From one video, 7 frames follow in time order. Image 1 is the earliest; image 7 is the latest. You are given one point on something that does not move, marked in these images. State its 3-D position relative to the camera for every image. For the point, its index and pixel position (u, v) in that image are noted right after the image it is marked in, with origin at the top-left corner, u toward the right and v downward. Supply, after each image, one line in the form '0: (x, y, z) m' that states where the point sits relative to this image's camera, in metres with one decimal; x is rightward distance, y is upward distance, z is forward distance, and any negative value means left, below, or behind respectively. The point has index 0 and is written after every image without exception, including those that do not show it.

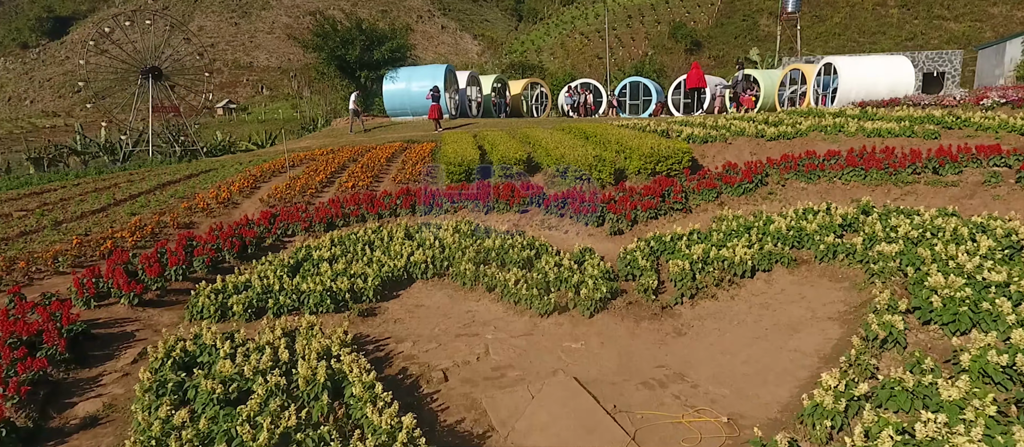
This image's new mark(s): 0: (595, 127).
0: (+2.5, +2.9, +17.6) m
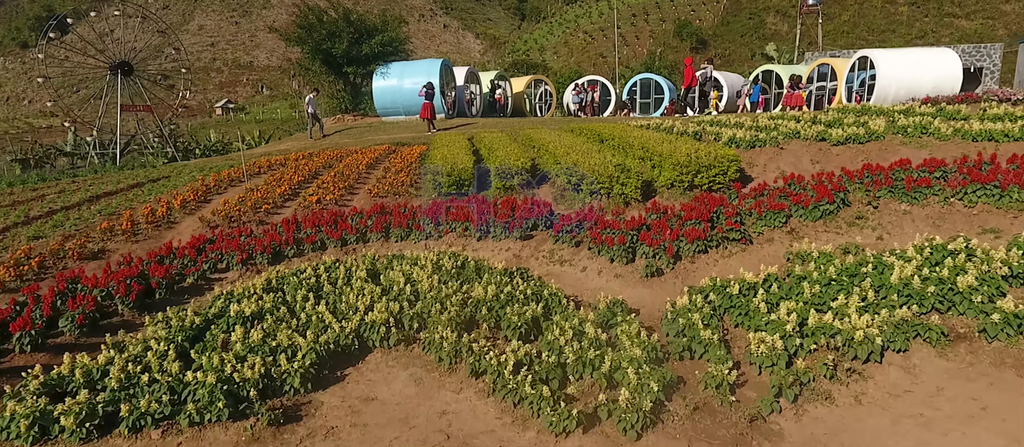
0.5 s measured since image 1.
0: (+2.6, +2.4, +15.0) m
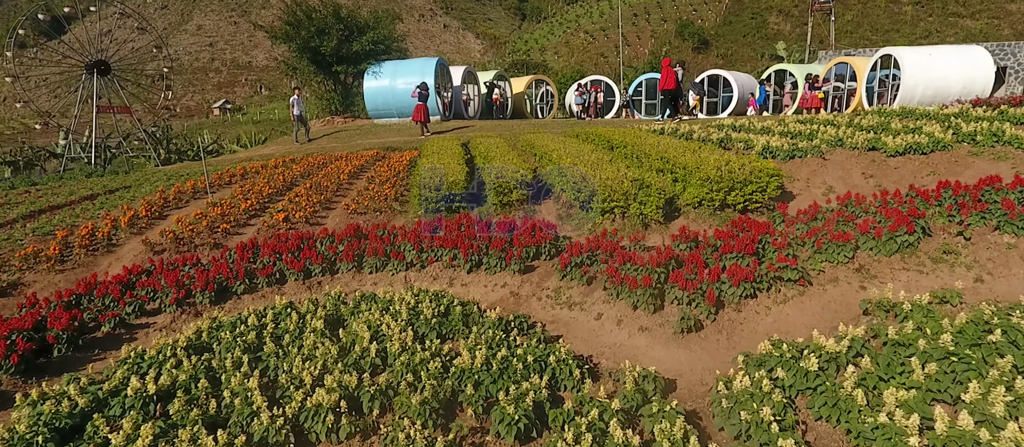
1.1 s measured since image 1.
0: (+2.5, +2.1, +13.4) m
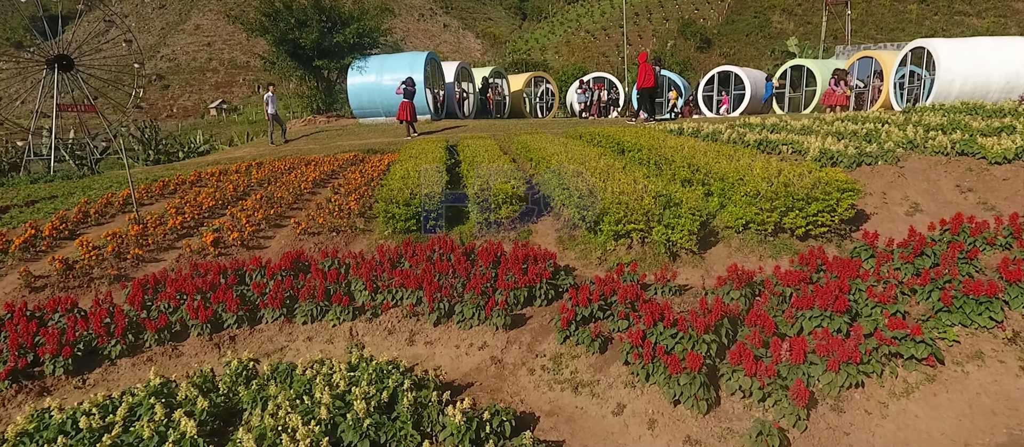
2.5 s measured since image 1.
0: (+2.4, +1.7, +11.3) m
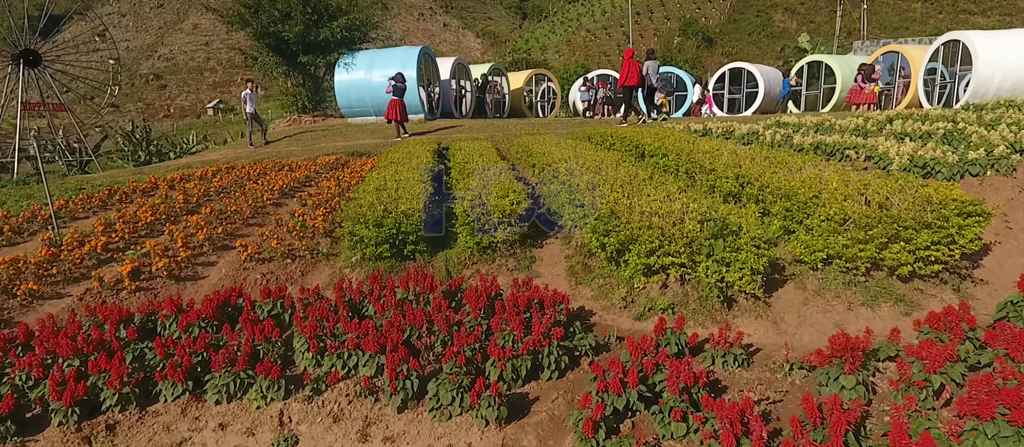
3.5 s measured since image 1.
0: (+2.4, +1.5, +9.6) m
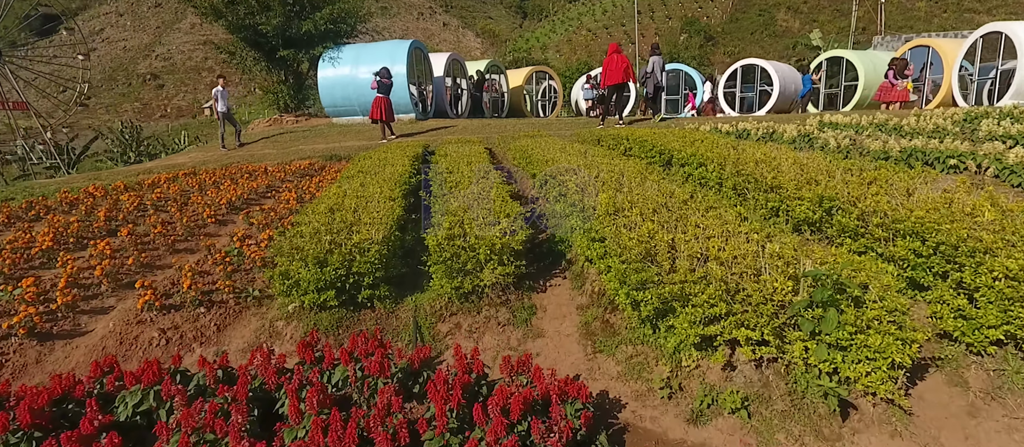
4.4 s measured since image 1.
0: (+2.3, +1.1, +7.9) m
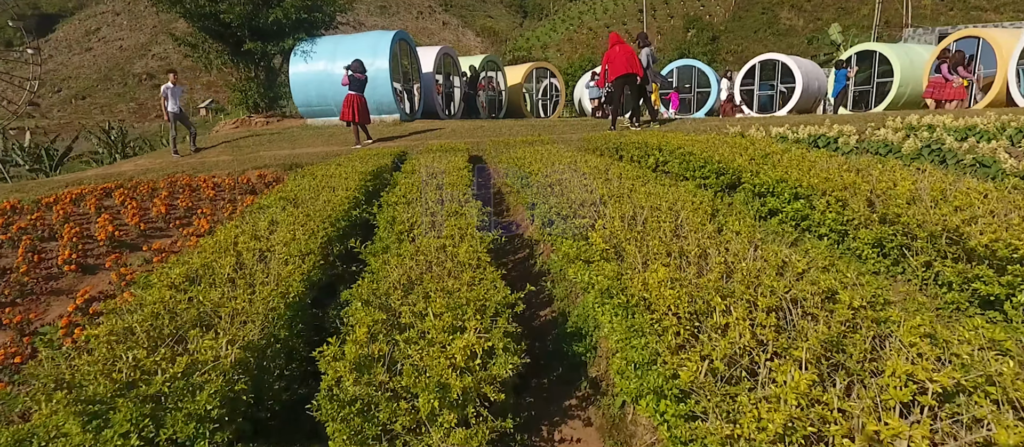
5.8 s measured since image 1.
0: (+2.2, +0.7, +5.4) m
